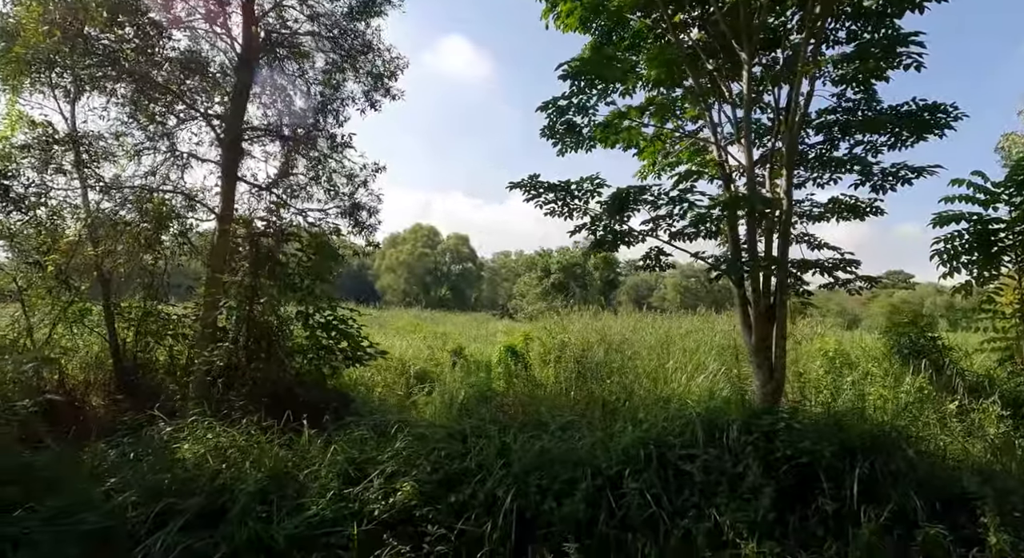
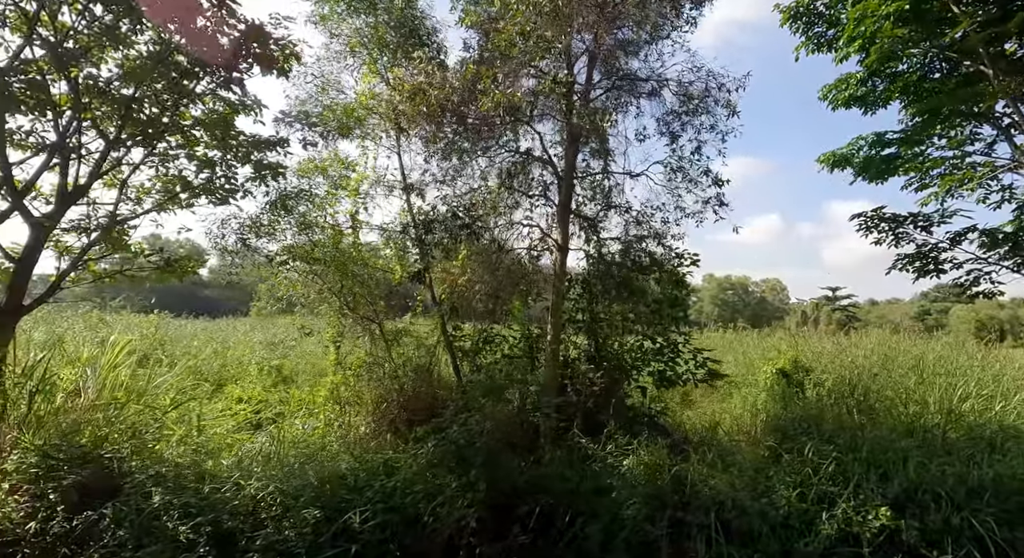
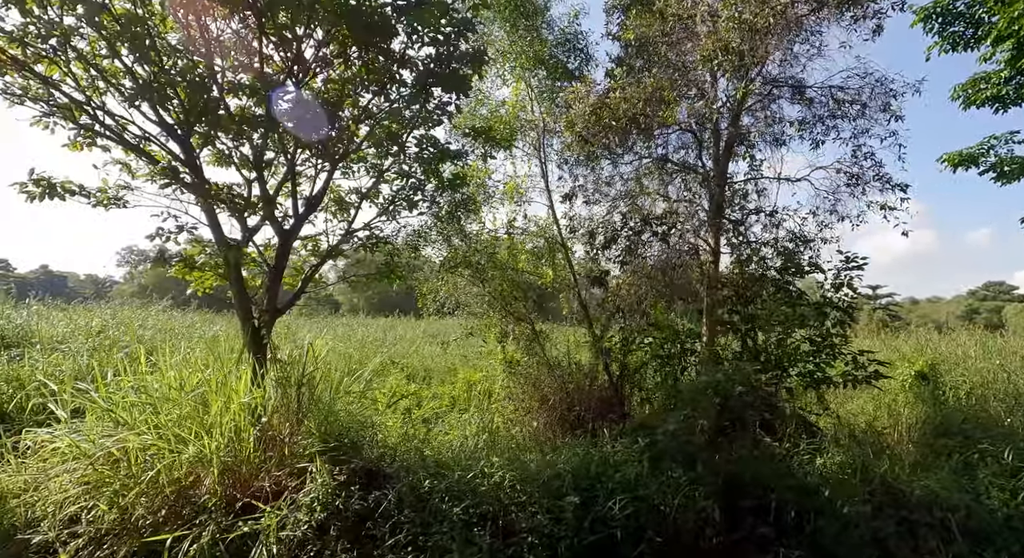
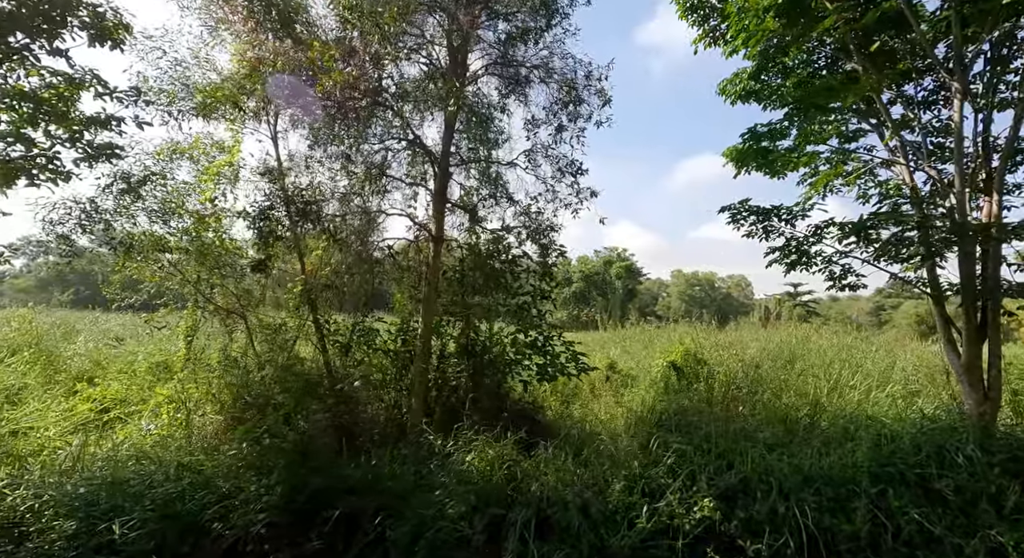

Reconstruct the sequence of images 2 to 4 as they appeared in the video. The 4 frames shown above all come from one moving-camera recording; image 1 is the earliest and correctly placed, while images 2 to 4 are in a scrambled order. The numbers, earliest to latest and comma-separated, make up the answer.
4, 2, 3
